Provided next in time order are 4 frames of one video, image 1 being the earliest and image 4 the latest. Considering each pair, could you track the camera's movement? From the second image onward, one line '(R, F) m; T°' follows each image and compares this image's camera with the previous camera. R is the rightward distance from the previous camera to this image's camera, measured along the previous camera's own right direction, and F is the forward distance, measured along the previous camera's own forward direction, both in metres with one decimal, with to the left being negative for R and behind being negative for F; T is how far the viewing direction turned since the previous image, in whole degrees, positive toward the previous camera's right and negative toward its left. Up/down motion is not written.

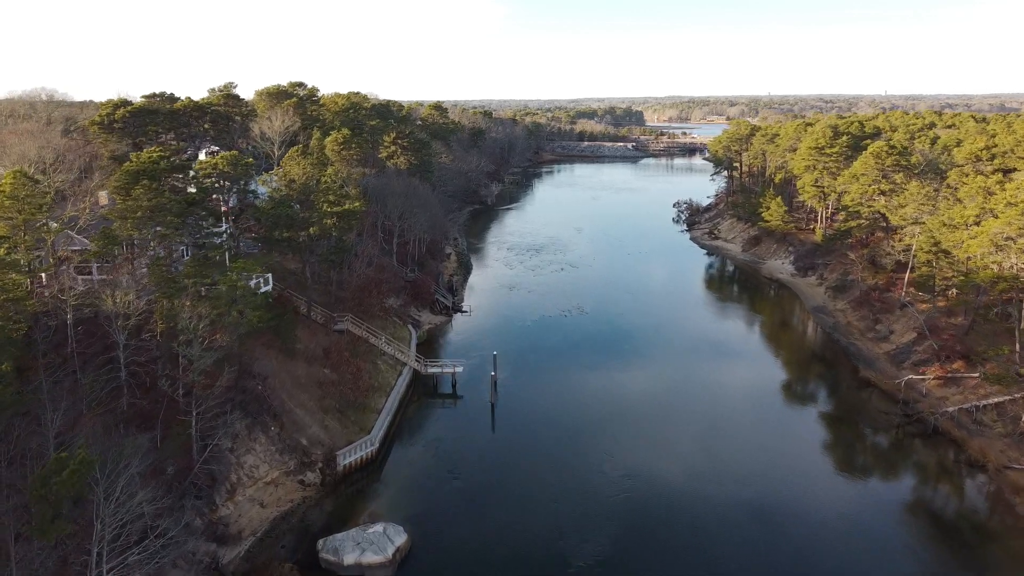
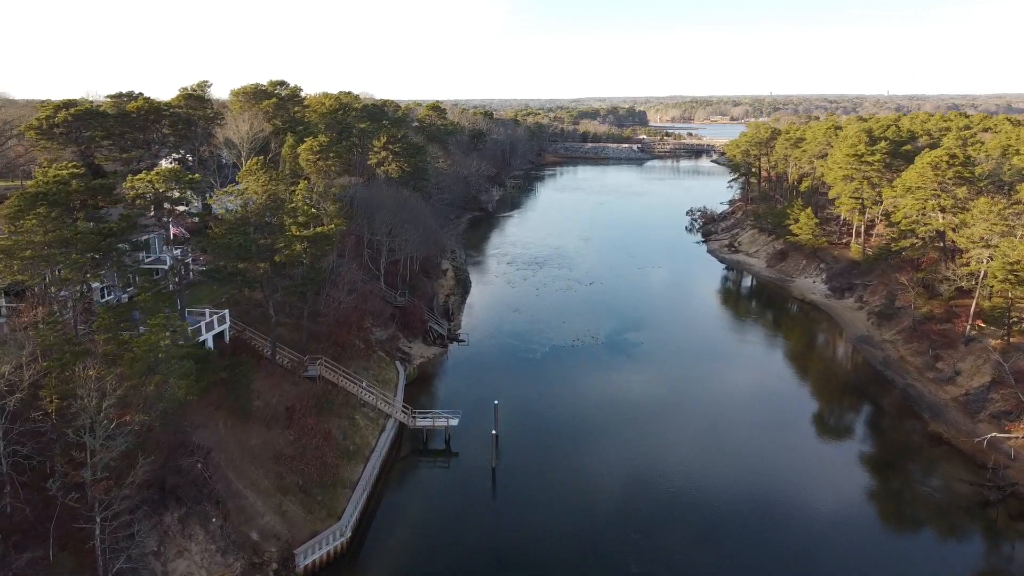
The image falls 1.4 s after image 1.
(-0.1, +4.2) m; 0°
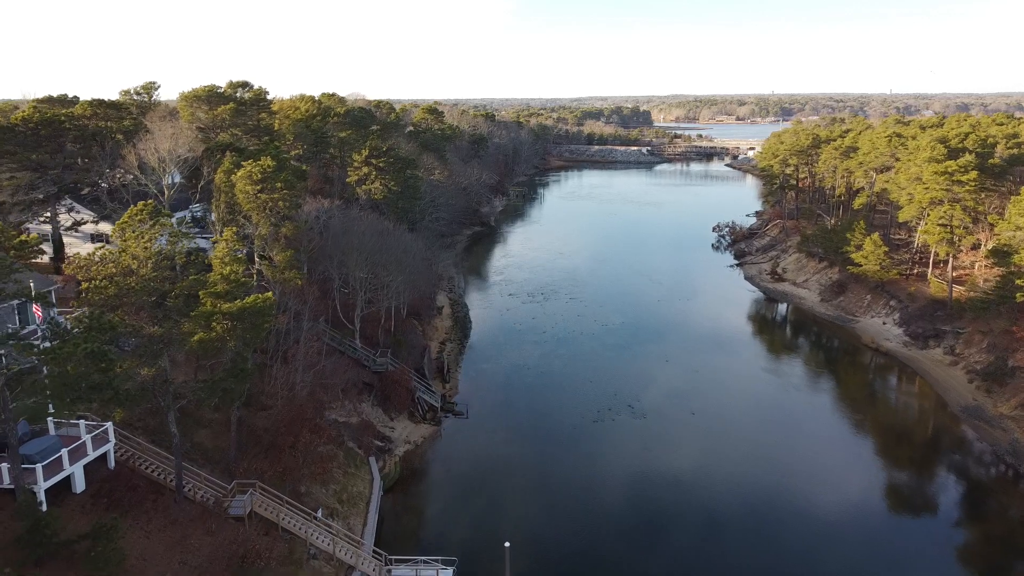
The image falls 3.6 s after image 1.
(-0.3, +6.9) m; 0°
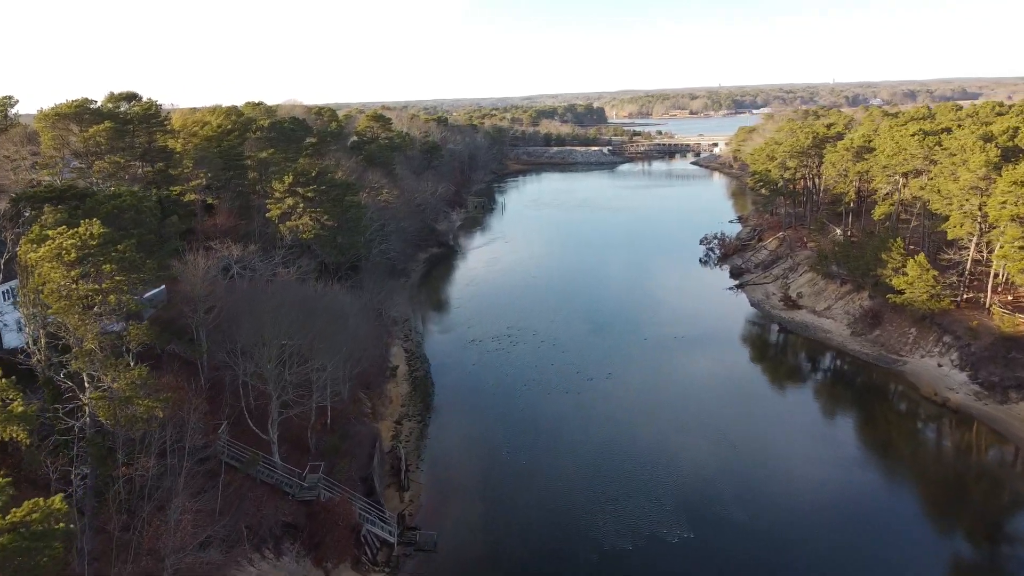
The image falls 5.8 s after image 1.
(-0.4, +7.0) m; +3°
